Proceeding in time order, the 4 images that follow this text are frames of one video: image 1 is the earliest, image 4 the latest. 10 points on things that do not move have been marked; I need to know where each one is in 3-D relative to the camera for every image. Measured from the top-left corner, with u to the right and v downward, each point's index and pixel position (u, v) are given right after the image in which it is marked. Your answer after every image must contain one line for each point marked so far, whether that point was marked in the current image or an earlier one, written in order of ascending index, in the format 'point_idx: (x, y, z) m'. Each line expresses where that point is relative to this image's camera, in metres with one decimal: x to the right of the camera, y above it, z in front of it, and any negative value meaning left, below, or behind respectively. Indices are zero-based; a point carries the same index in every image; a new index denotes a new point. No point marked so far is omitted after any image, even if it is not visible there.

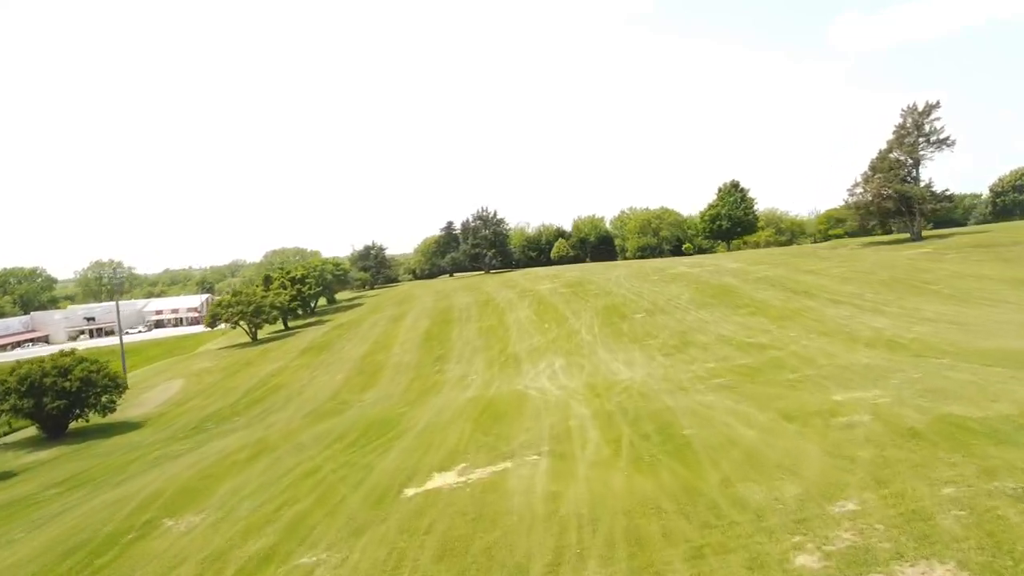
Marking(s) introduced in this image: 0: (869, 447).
0: (+3.5, -1.5, +7.7) m
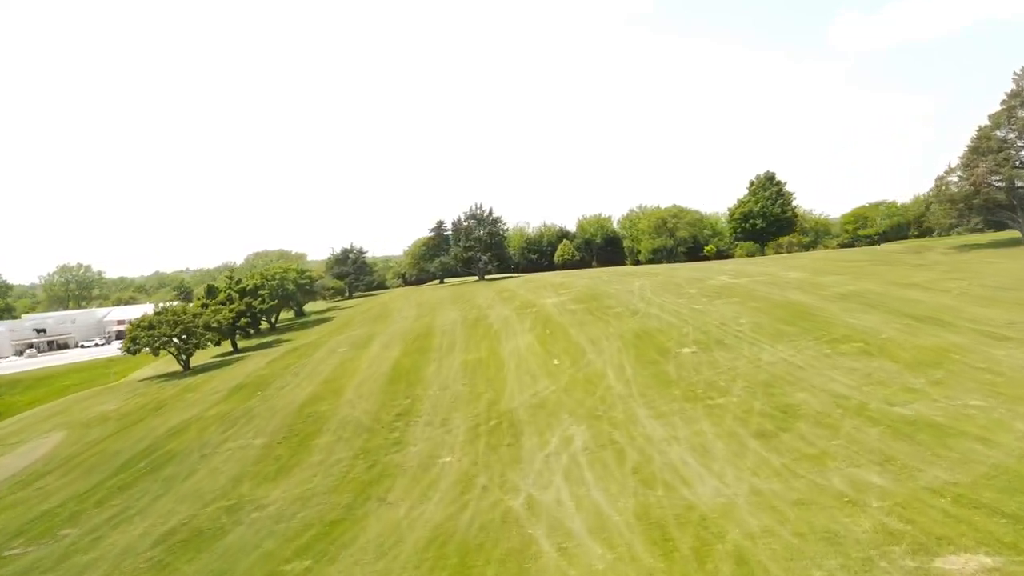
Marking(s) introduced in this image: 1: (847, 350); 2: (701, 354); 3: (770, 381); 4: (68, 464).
0: (+3.4, -2.1, -0.5) m
1: (+7.3, -1.3, +17.1) m
2: (+4.6, -1.6, +19.2) m
3: (+5.2, -1.8, +15.8) m
4: (-11.0, -4.4, +19.6) m
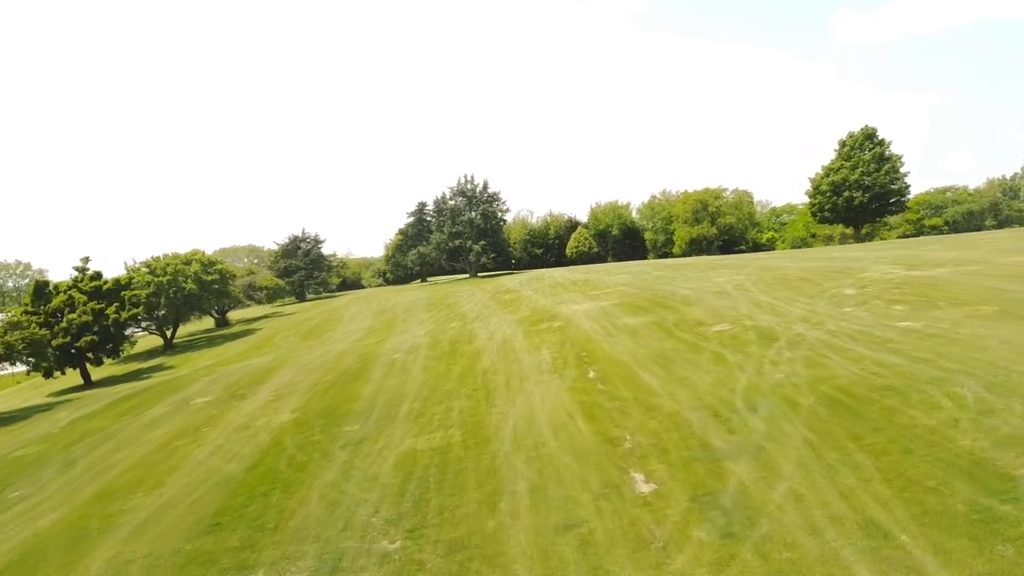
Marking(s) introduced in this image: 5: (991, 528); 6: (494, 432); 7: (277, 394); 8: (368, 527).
0: (+3.5, -2.0, -14.0) m
1: (+7.4, -1.3, +3.6) m
2: (+4.7, -1.5, +5.6) m
3: (+5.3, -1.8, +2.2) m
4: (-10.9, -4.3, +6.0) m
5: (+3.5, -1.7, +5.8) m
6: (-0.2, -1.9, +10.3) m
7: (-4.6, -2.1, +15.4) m
8: (-1.5, -2.4, +8.0) m
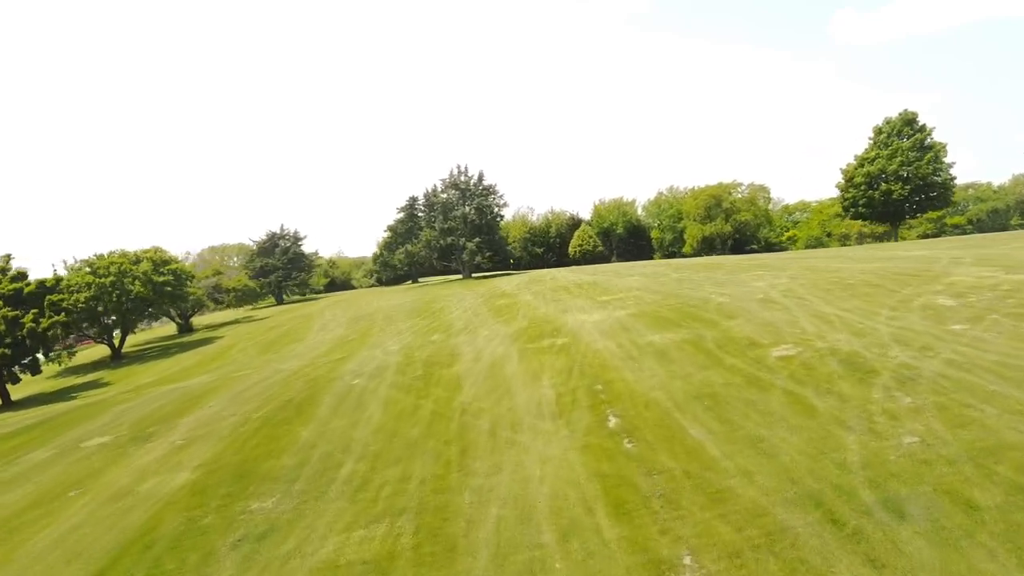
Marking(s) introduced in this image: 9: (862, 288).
0: (+3.3, -2.2, -17.8) m
1: (+7.2, -1.4, -0.2) m
2: (+4.5, -1.7, +1.8) m
3: (+5.1, -1.9, -1.6) m
4: (-11.1, -4.4, +2.2) m
5: (+3.4, -1.9, +2.0) m
6: (-0.4, -2.0, +6.5) m
7: (-4.7, -2.2, +11.6) m
8: (-1.6, -2.5, +4.2) m
9: (+6.5, 0.0, +14.7) m
